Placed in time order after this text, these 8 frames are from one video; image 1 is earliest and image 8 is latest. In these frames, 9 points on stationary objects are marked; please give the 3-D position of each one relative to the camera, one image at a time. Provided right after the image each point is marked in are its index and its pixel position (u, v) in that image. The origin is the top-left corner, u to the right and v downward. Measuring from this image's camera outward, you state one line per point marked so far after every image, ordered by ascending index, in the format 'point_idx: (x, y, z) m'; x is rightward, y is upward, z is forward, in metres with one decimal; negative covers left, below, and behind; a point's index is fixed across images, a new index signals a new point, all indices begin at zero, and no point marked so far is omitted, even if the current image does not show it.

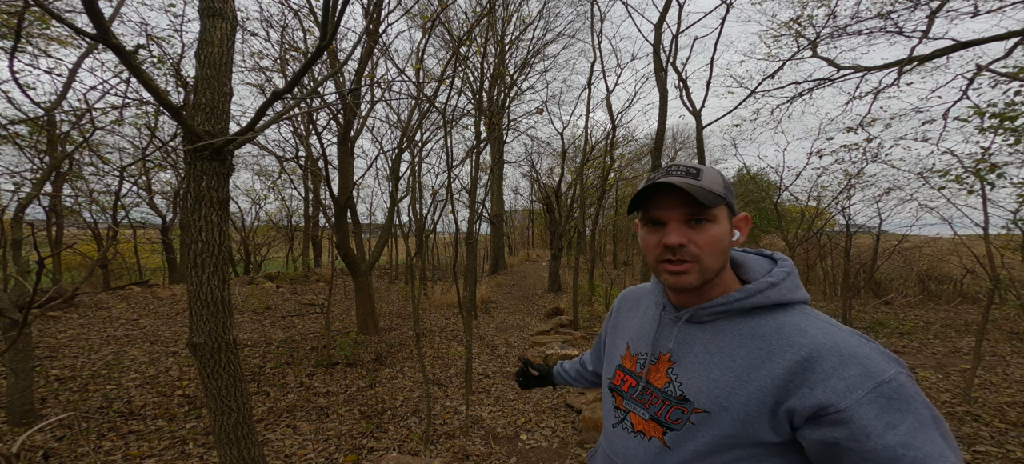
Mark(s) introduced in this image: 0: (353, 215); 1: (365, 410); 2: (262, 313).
0: (-4.0, +0.4, +9.1) m
1: (-2.0, -2.3, +4.8) m
2: (-7.5, -2.3, +10.5) m
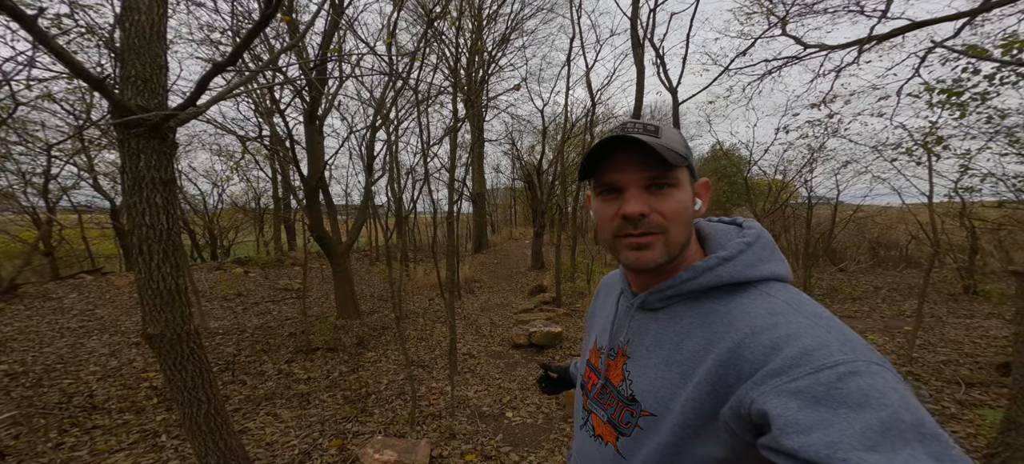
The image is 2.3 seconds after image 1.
0: (-4.5, +0.8, +8.8) m
1: (-2.2, -2.1, +4.7) m
2: (-8.0, -1.9, +10.1) m
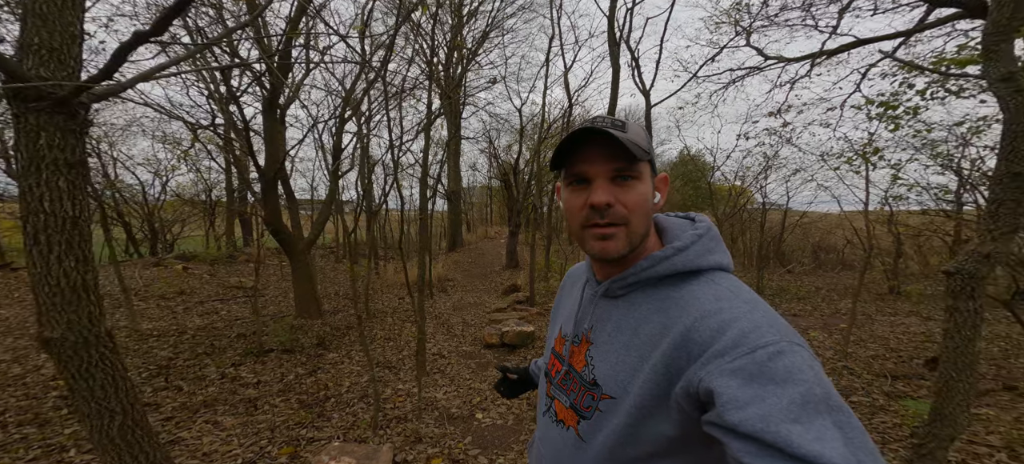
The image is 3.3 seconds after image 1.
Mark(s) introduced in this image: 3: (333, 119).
0: (-5.1, +0.9, +8.3) m
1: (-2.5, -2.0, +4.4) m
2: (-8.7, -1.7, +9.4) m
3: (-2.9, +1.8, +5.8) m
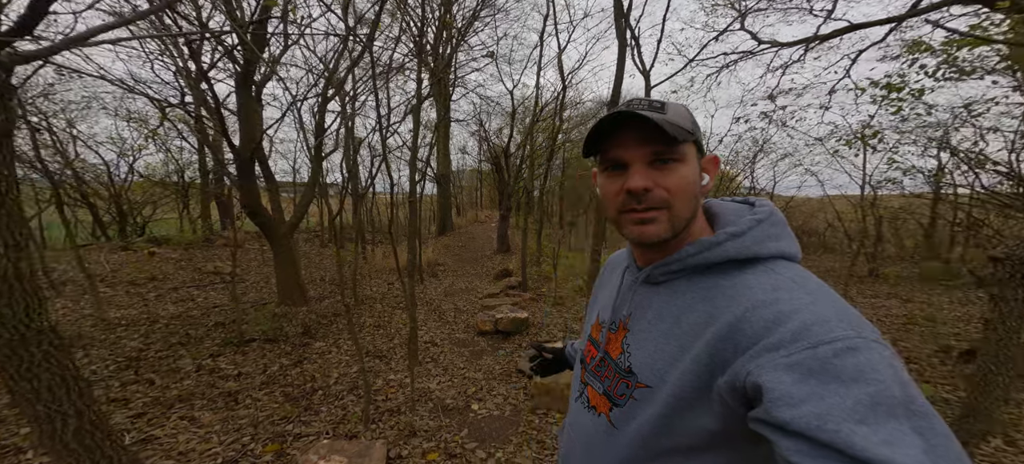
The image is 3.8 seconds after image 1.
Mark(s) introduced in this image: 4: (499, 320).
0: (-5.2, +1.3, +7.9) m
1: (-2.6, -1.9, +4.2) m
2: (-8.8, -1.3, +9.0) m
3: (-2.9, +2.1, +5.4) m
4: (-0.3, -1.7, +7.0) m
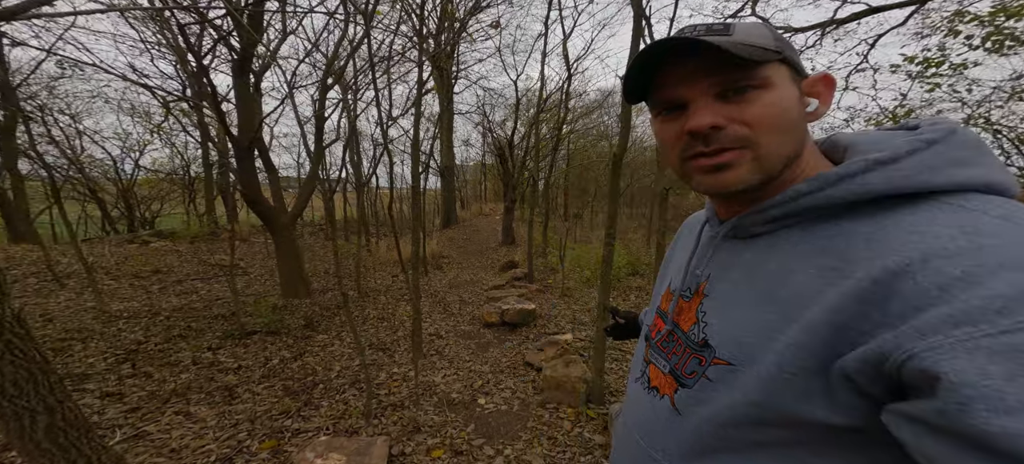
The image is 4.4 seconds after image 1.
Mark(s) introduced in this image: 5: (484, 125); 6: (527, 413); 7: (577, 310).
0: (-5.1, +1.5, +7.7) m
1: (-2.5, -1.7, +4.0) m
2: (-8.7, -1.1, +8.9) m
3: (-2.8, +2.2, +5.2) m
4: (-0.1, -1.5, +6.8) m
5: (-1.2, +4.8, +16.3) m
6: (+0.2, -2.0, +3.9) m
7: (+1.4, -1.7, +8.0) m
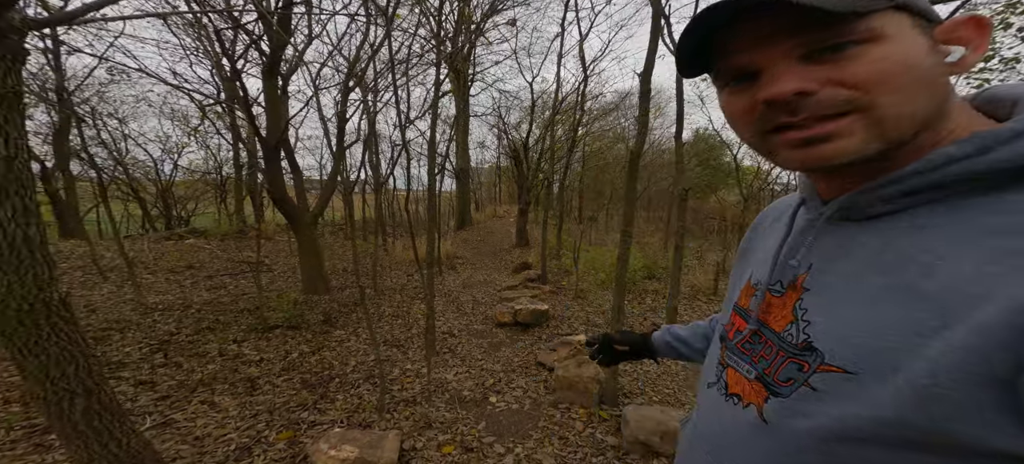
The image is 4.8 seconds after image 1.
0: (-4.8, +1.5, +7.9) m
1: (-2.3, -1.7, +4.1) m
2: (-8.4, -1.0, +9.2) m
3: (-2.6, +2.3, +5.3) m
4: (+0.1, -1.5, +6.8) m
5: (-0.6, +4.7, +16.3) m
6: (+0.3, -1.9, +3.9) m
7: (+1.7, -1.7, +7.9) m
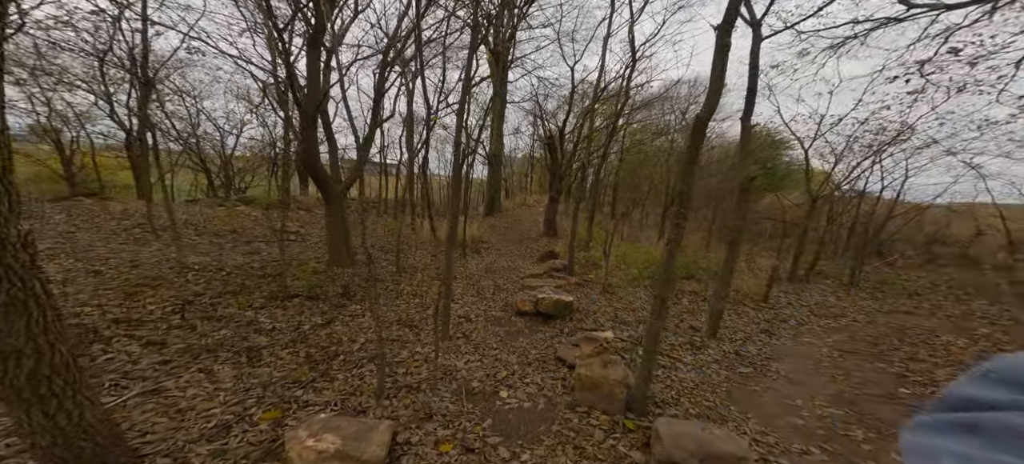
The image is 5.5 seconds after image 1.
0: (-4.1, +2.1, +7.8) m
1: (-2.2, -1.3, +3.9) m
2: (-7.7, -0.1, +9.5) m
3: (-2.1, +2.7, +5.0) m
4: (+0.5, -1.2, +6.4) m
5: (+1.0, +5.3, +15.7) m
6: (+0.4, -1.8, +3.5) m
7: (+2.1, -1.5, +7.4) m
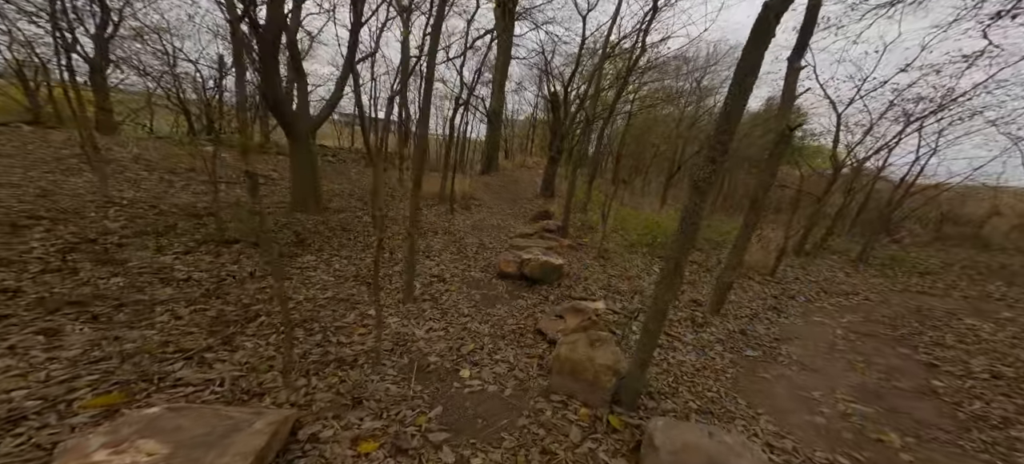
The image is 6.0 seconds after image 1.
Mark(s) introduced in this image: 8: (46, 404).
0: (-4.2, +3.2, +6.6) m
1: (-2.5, -0.7, +3.2) m
2: (-7.9, +1.3, +8.6) m
3: (-2.2, +3.4, +3.8) m
4: (+0.2, -0.5, +5.6) m
5: (+1.1, +6.9, +14.2) m
6: (+0.1, -1.3, +2.8) m
7: (+1.8, -0.8, +6.6) m
8: (-2.5, -0.9, +2.1) m
